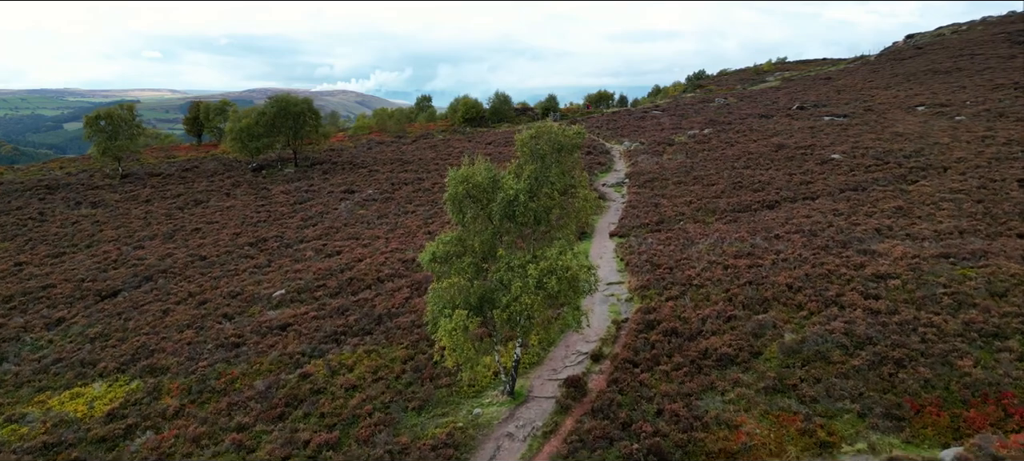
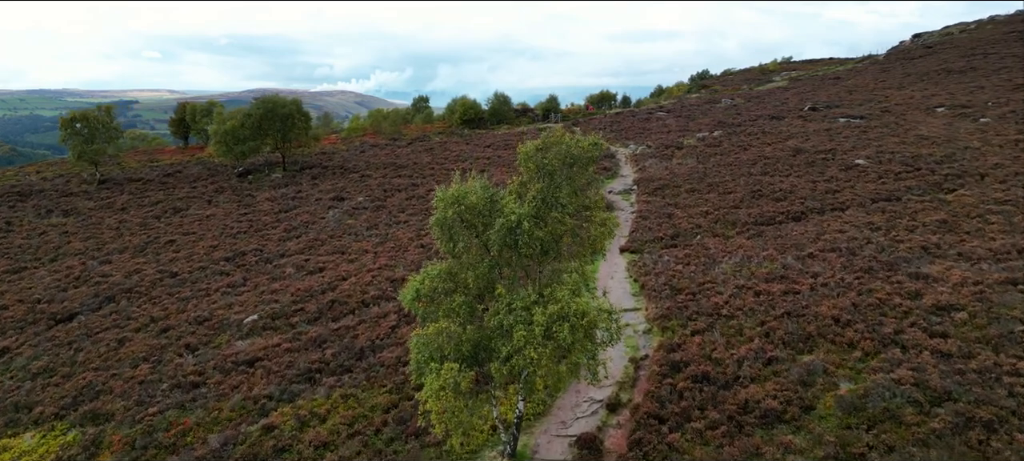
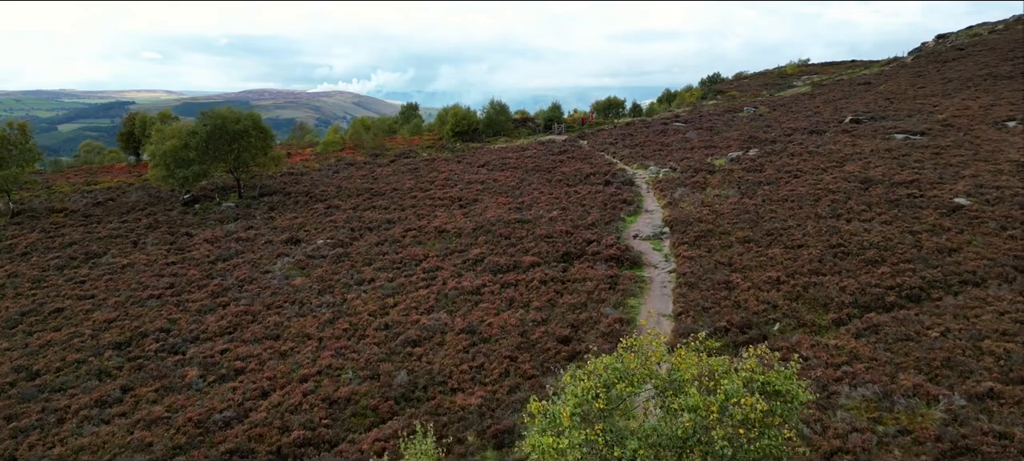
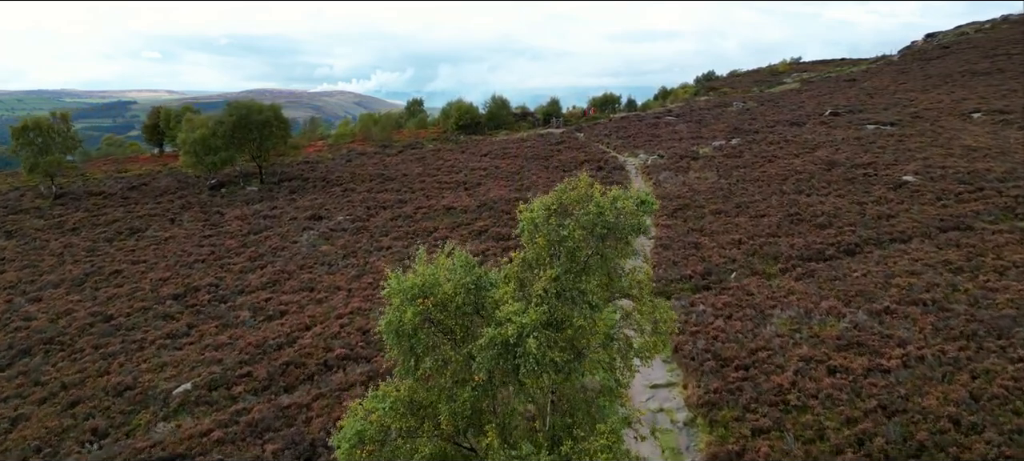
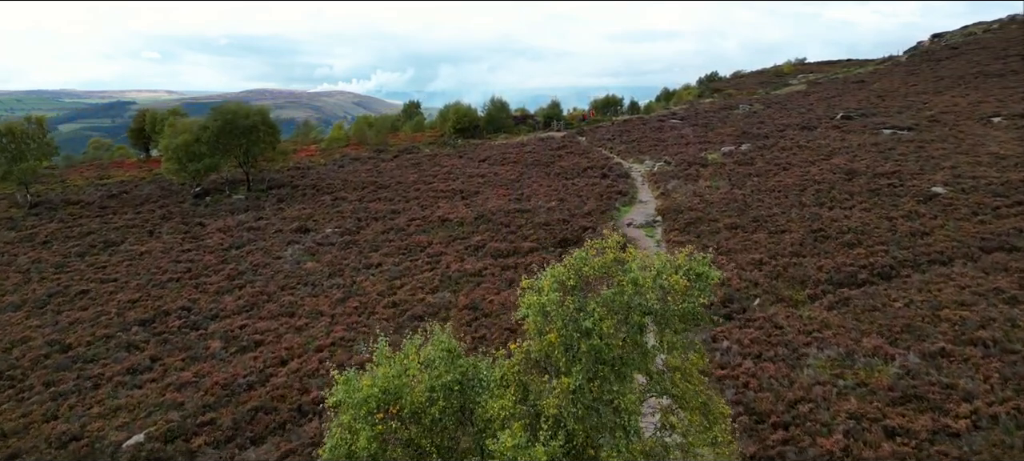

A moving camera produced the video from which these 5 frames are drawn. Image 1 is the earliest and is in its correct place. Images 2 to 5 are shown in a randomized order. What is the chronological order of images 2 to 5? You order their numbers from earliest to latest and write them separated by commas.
2, 4, 5, 3
